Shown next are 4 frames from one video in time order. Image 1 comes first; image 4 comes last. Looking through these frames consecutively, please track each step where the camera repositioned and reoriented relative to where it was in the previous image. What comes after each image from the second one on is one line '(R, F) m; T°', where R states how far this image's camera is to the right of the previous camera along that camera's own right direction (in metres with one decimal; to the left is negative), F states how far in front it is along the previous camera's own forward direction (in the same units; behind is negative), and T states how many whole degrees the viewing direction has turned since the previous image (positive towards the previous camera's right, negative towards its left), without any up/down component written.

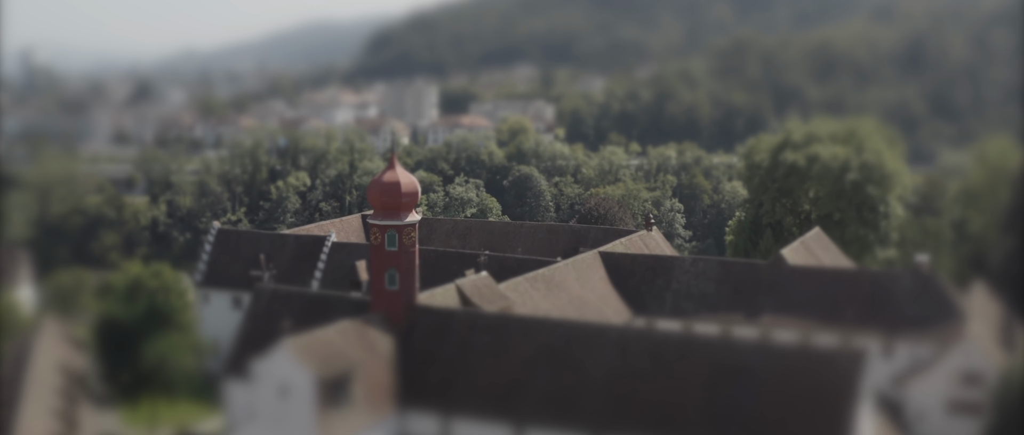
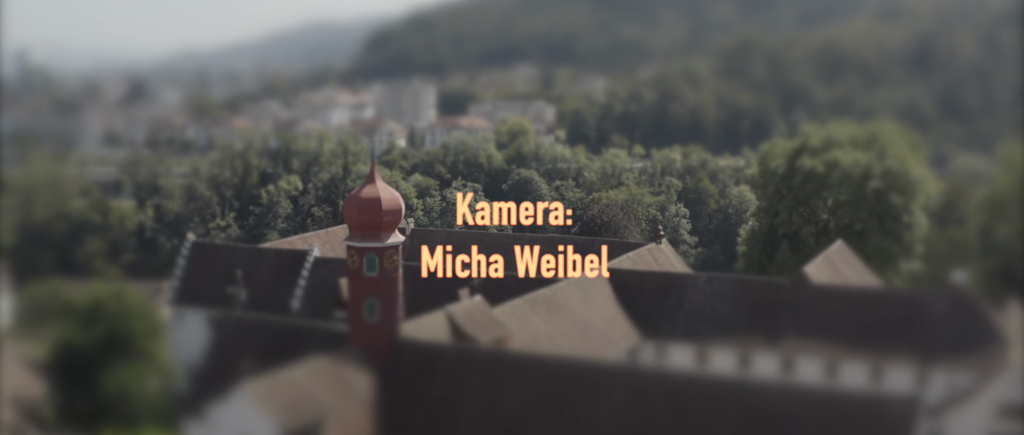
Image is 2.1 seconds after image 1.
(0.0, +0.9) m; 0°
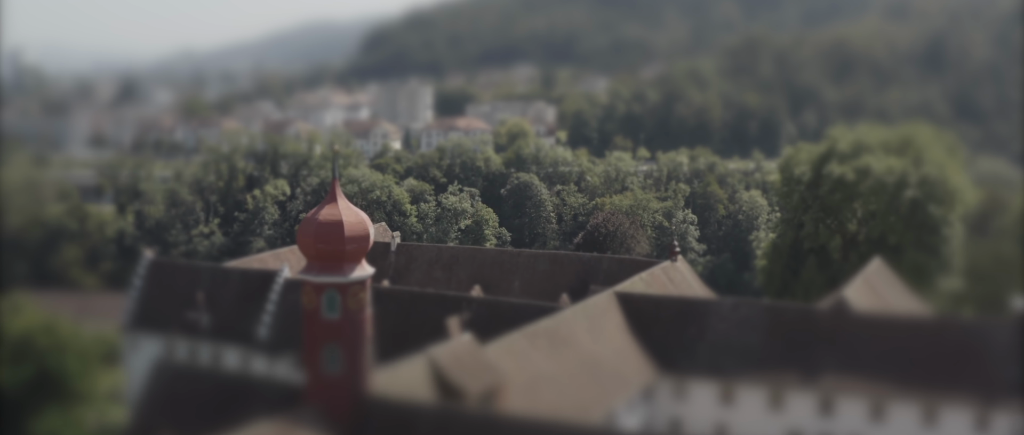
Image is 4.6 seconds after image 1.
(0.0, +1.2) m; 0°
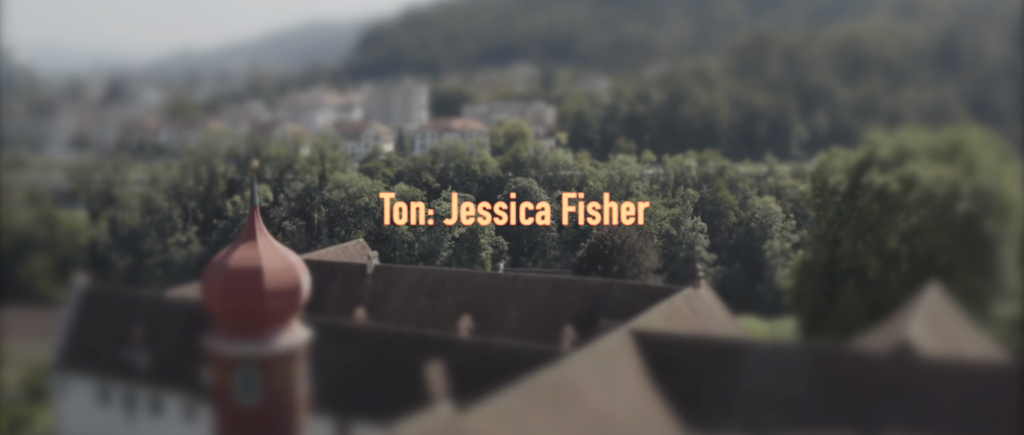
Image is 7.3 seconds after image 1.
(0.0, +1.4) m; 0°
